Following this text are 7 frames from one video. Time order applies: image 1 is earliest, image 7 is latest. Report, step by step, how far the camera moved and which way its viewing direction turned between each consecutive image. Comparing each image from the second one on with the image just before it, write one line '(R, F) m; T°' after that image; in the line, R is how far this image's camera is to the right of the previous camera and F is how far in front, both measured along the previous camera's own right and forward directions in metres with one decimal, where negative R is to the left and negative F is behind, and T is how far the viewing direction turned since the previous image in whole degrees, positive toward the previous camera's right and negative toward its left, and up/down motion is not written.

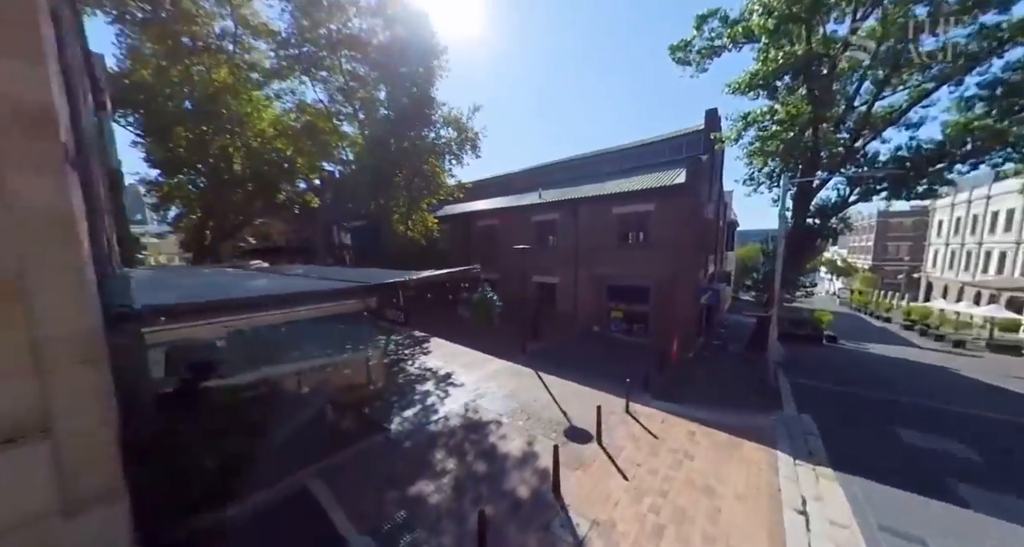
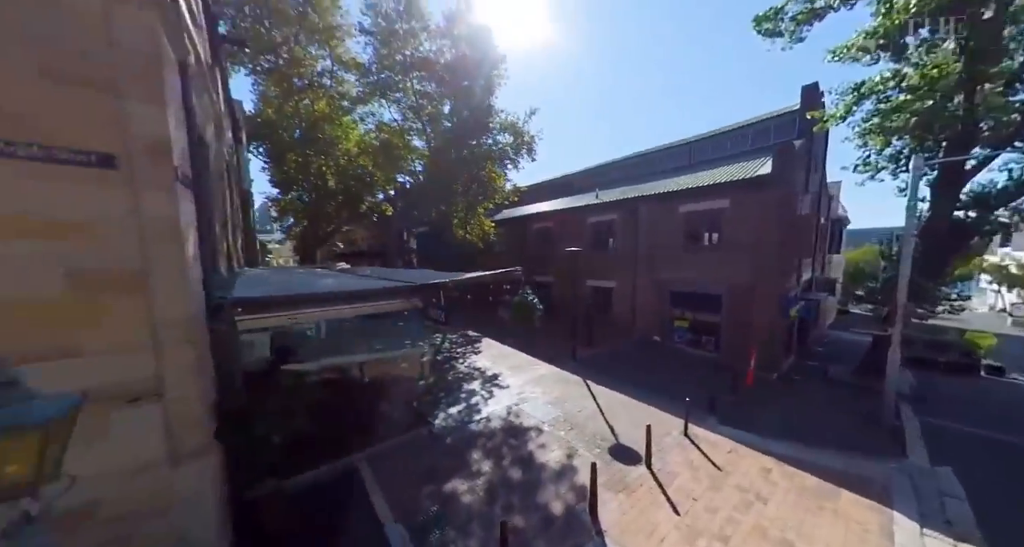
(+1.2, +0.7) m; -13°
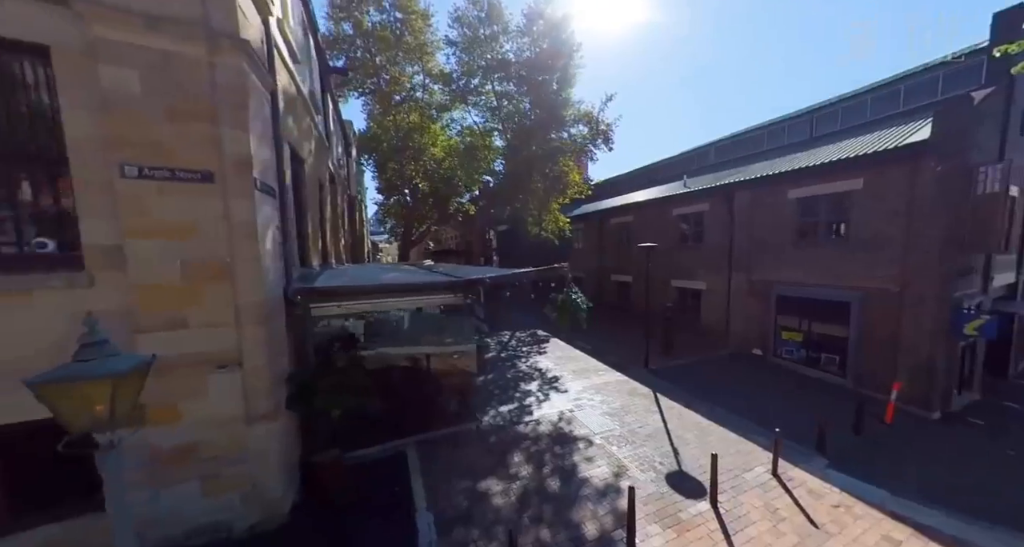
(+0.9, +0.6) m; -15°
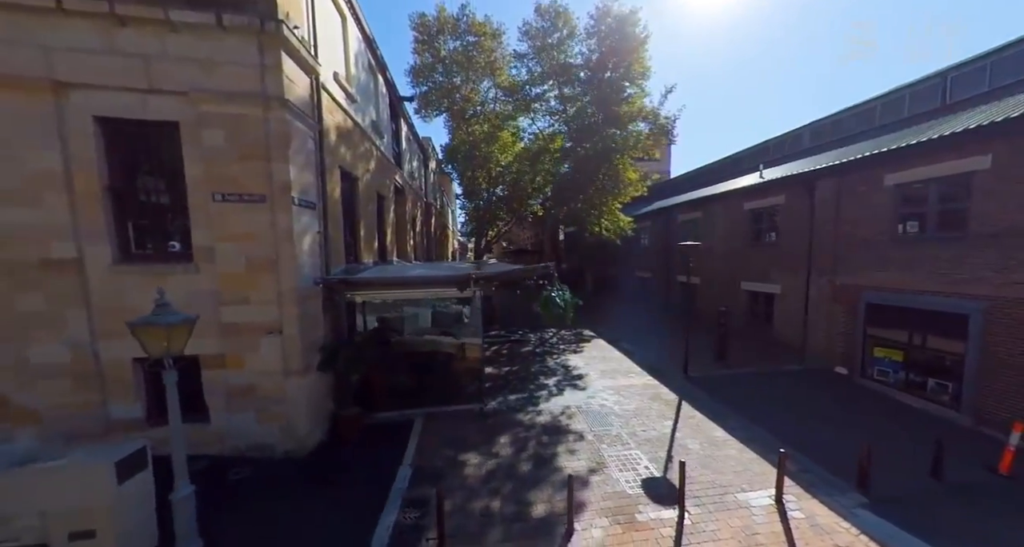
(+2.1, -0.2) m; -17°
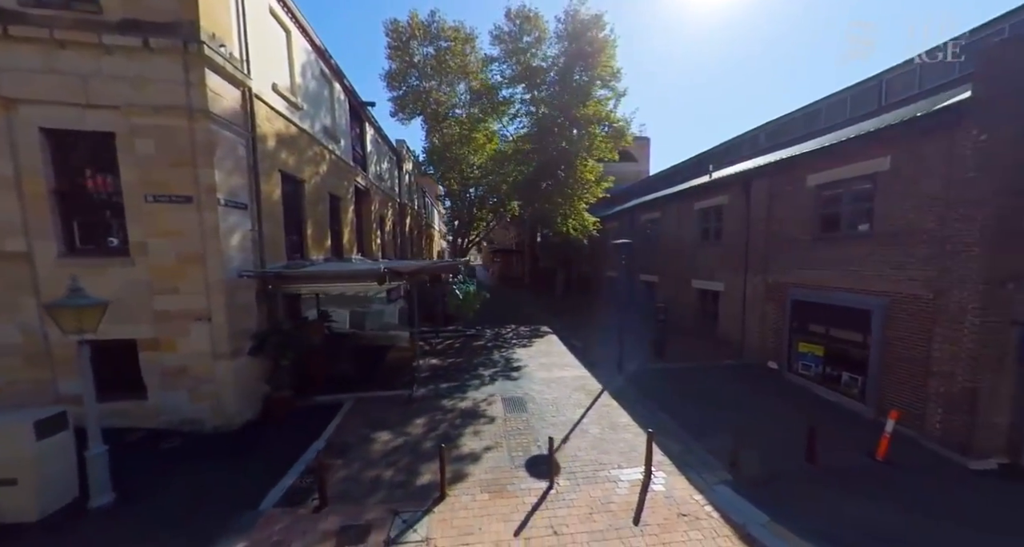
(+1.8, -0.5) m; -2°
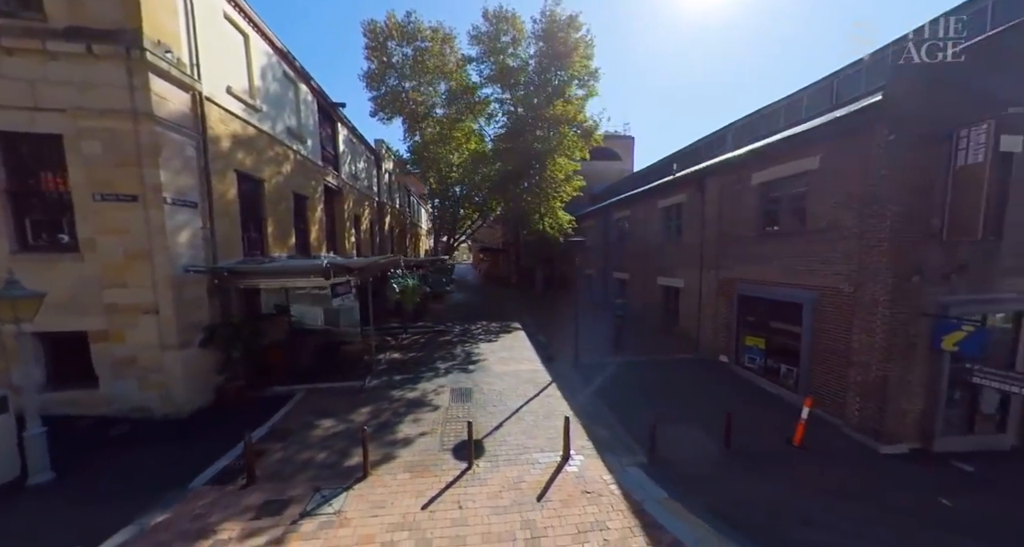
(+1.2, -0.3) m; 0°
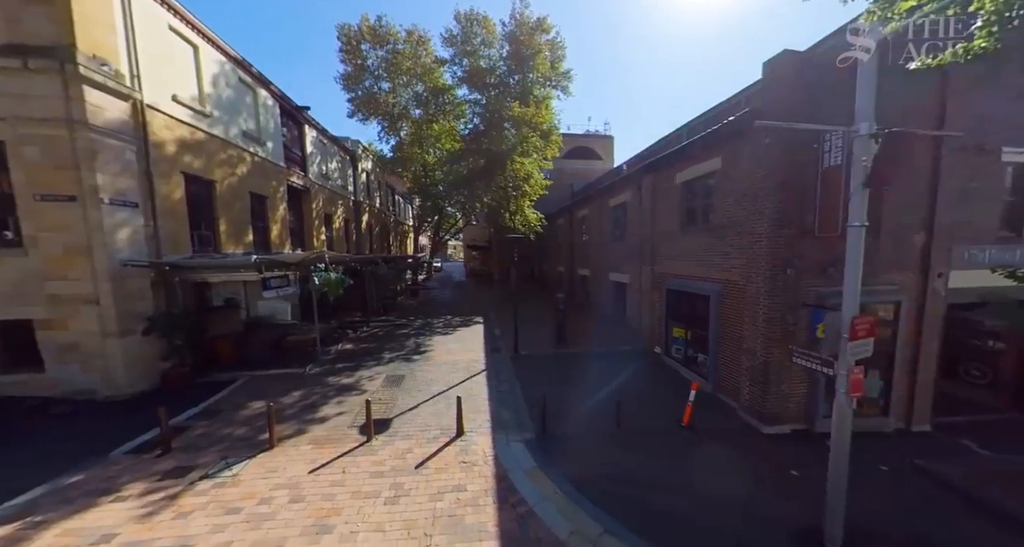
(+1.9, -0.5) m; -1°
